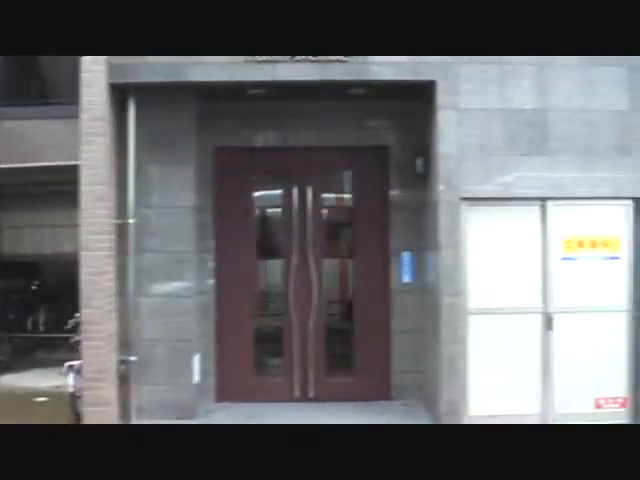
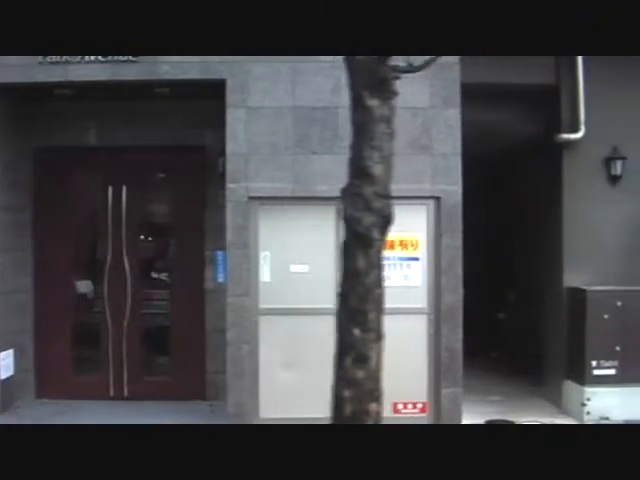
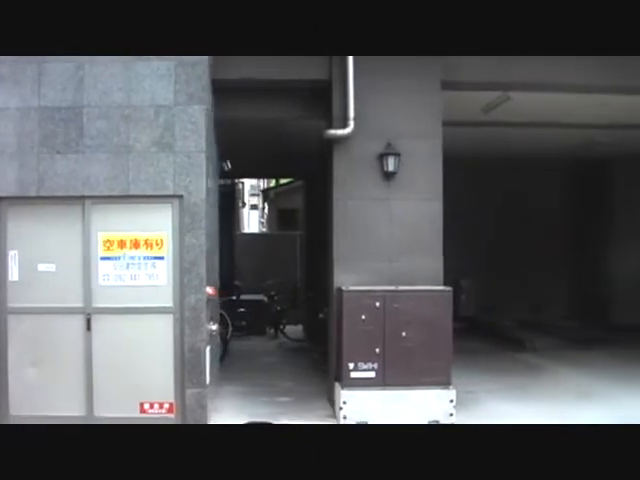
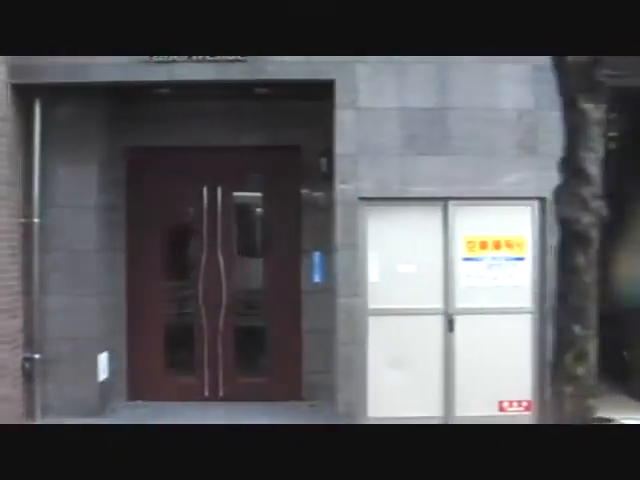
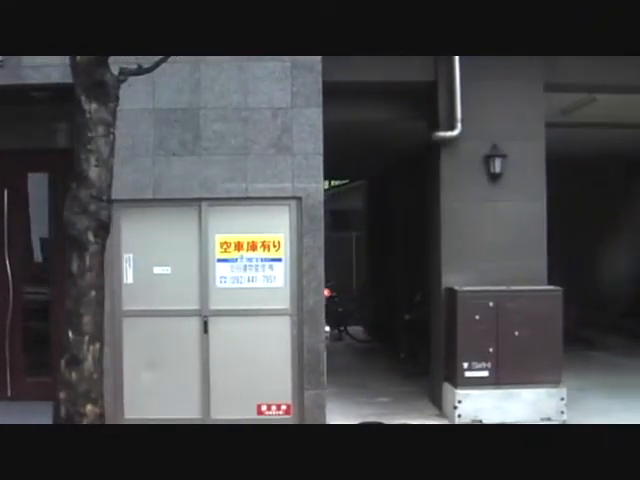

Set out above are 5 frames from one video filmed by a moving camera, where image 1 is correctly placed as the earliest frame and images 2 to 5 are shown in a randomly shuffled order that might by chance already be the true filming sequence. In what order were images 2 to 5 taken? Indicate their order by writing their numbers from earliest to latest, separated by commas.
4, 2, 5, 3
